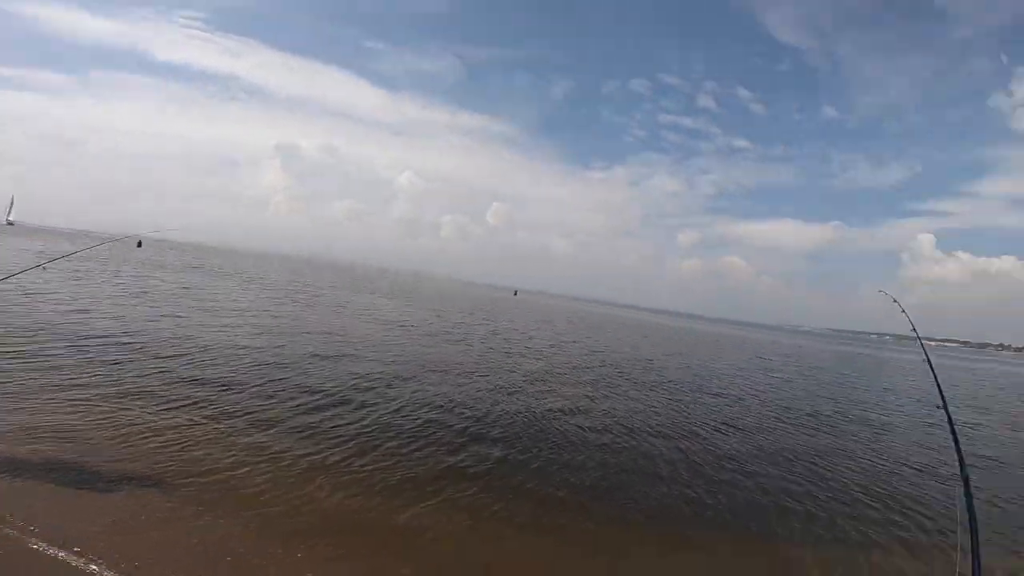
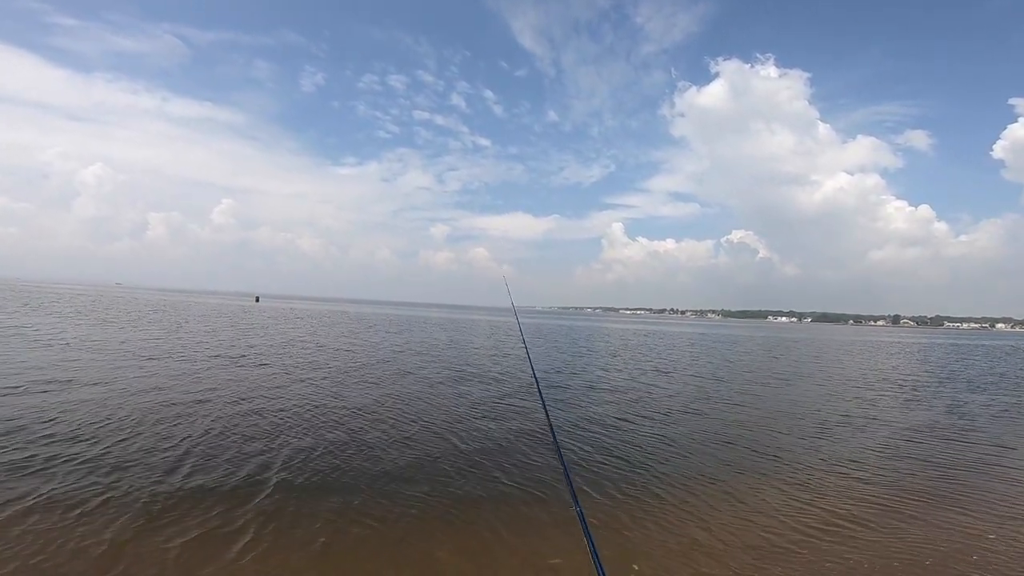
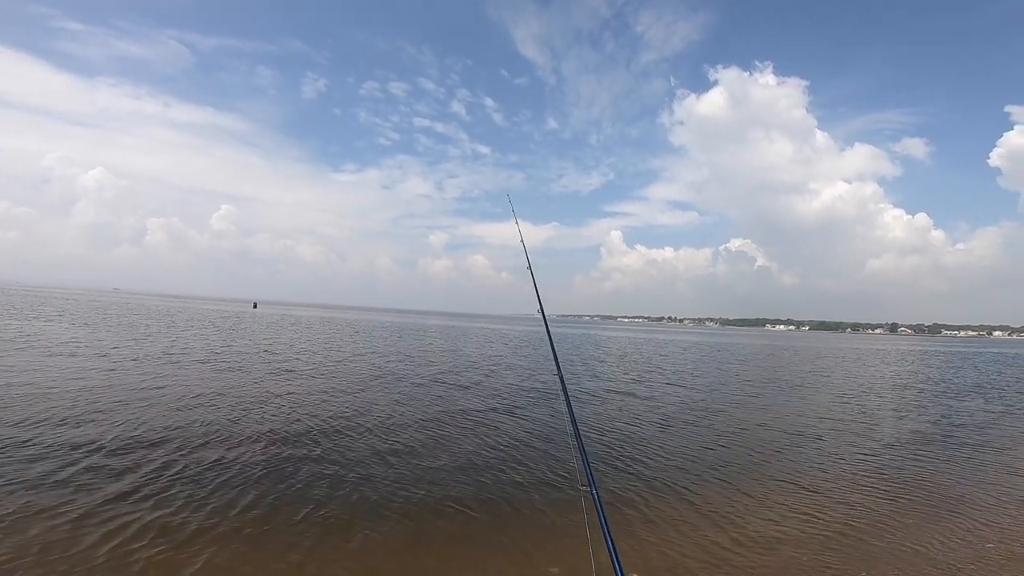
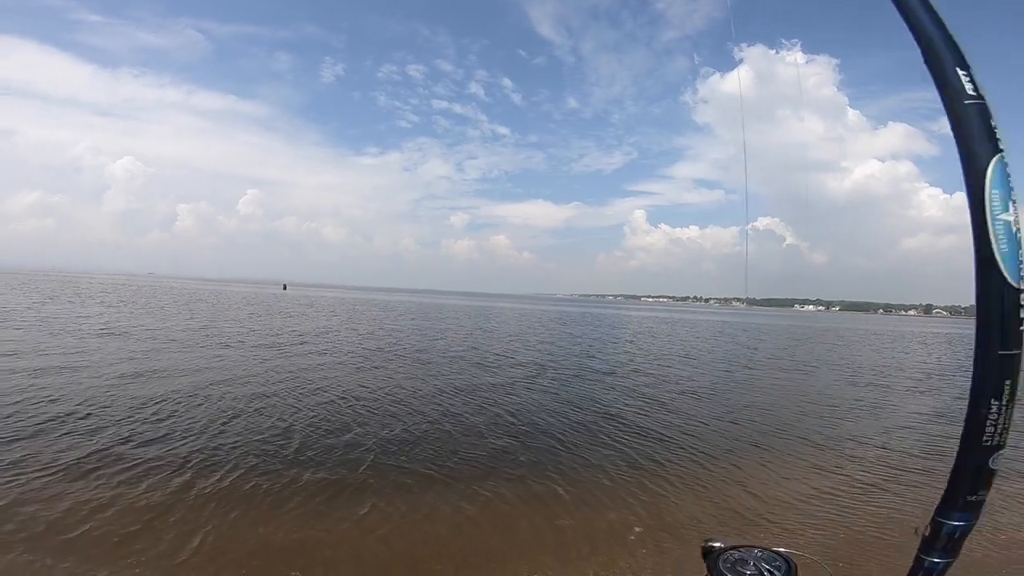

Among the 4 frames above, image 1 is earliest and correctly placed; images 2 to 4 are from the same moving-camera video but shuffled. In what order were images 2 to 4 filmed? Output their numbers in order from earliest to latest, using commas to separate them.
3, 2, 4
